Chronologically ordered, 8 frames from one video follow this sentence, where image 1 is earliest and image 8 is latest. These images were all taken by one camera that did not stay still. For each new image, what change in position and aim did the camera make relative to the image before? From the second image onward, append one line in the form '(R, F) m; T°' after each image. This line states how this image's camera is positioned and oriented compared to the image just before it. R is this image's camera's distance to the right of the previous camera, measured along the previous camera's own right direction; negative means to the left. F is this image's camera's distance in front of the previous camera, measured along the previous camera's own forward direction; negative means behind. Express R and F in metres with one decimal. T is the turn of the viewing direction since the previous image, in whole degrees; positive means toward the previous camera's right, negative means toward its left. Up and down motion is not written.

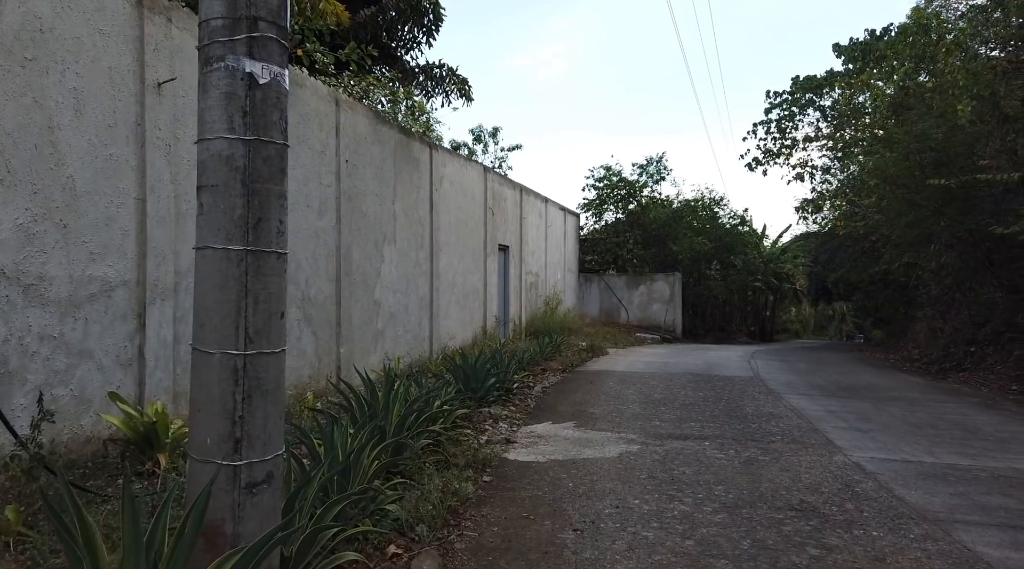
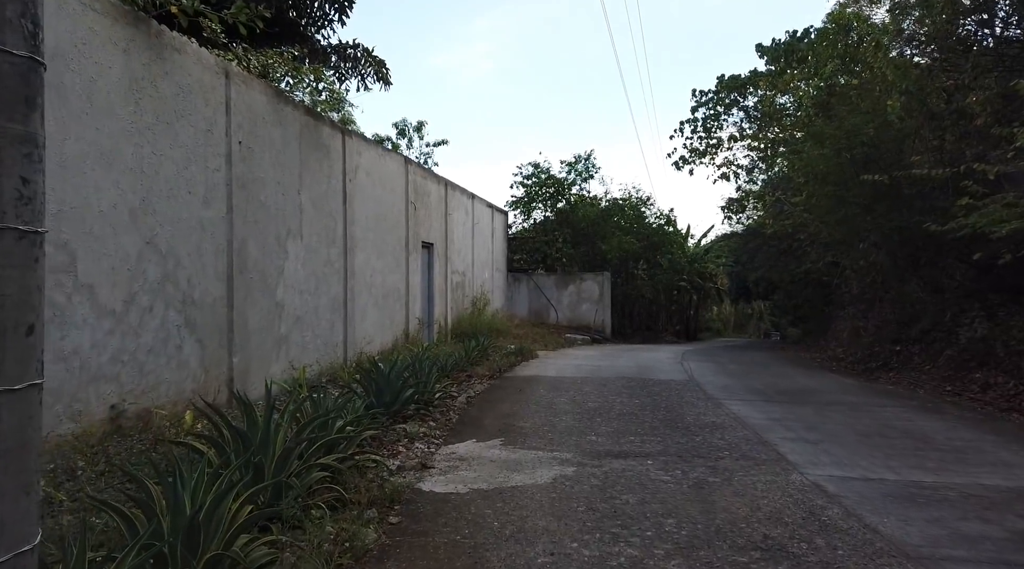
(+0.1, +0.9) m; +5°
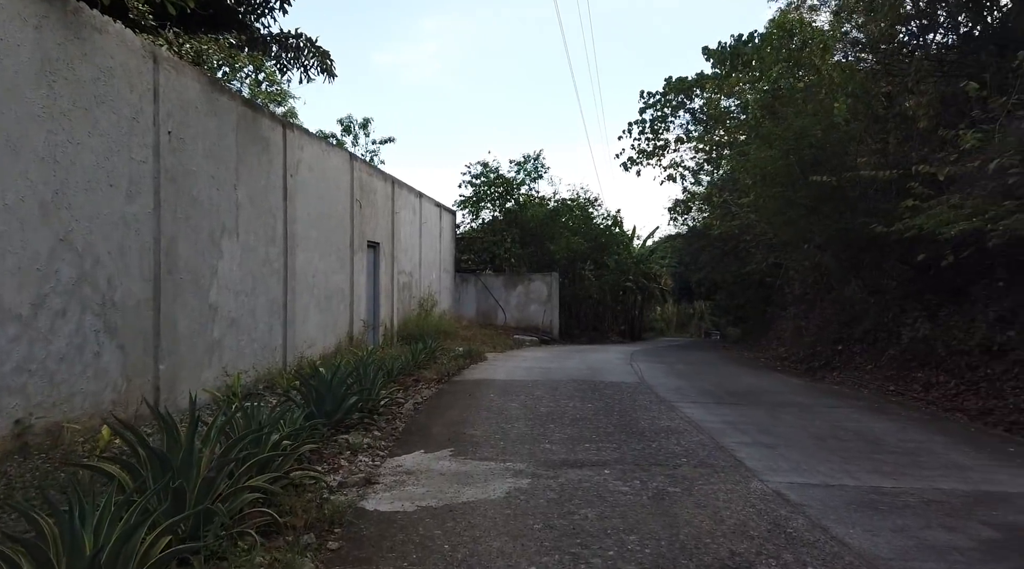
(0.0, +0.3) m; +4°
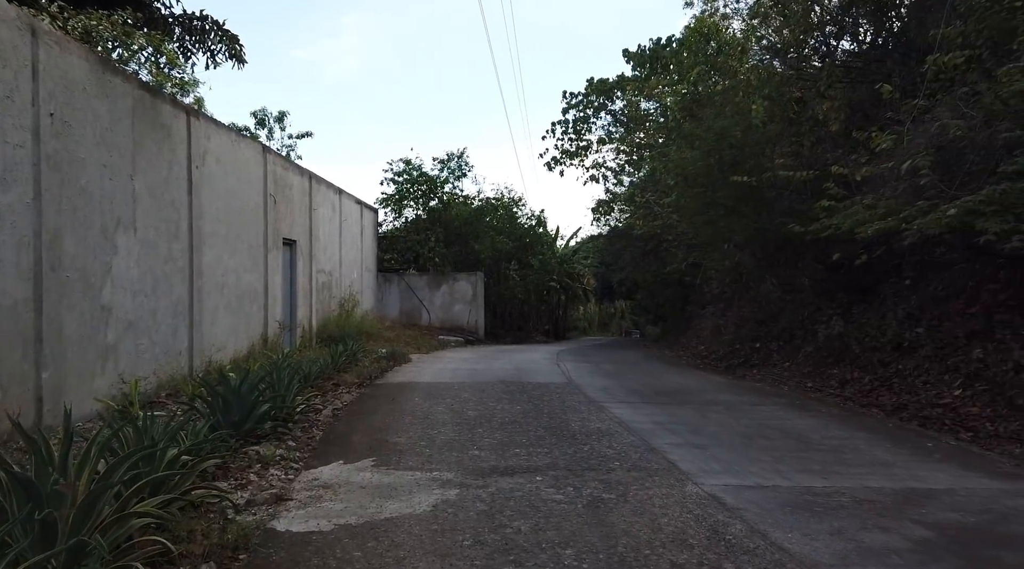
(0.0, +0.3) m; +6°
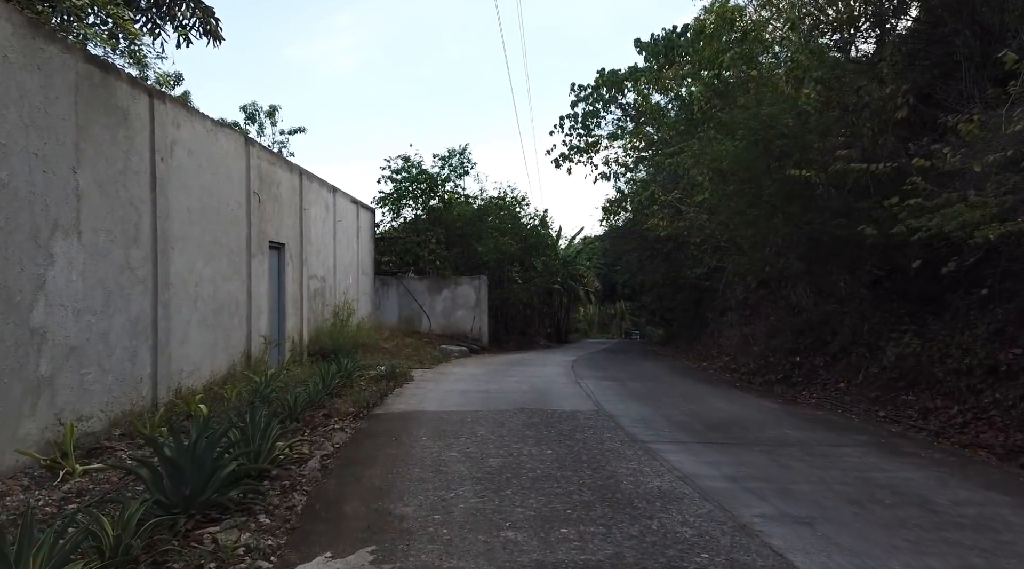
(-0.3, +1.6) m; 0°
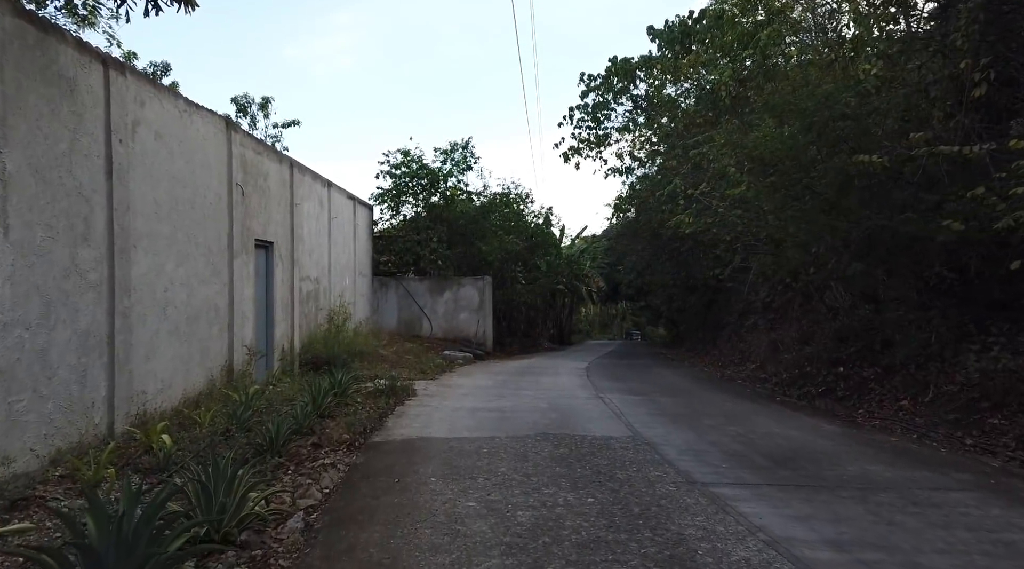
(-0.3, +1.4) m; 0°
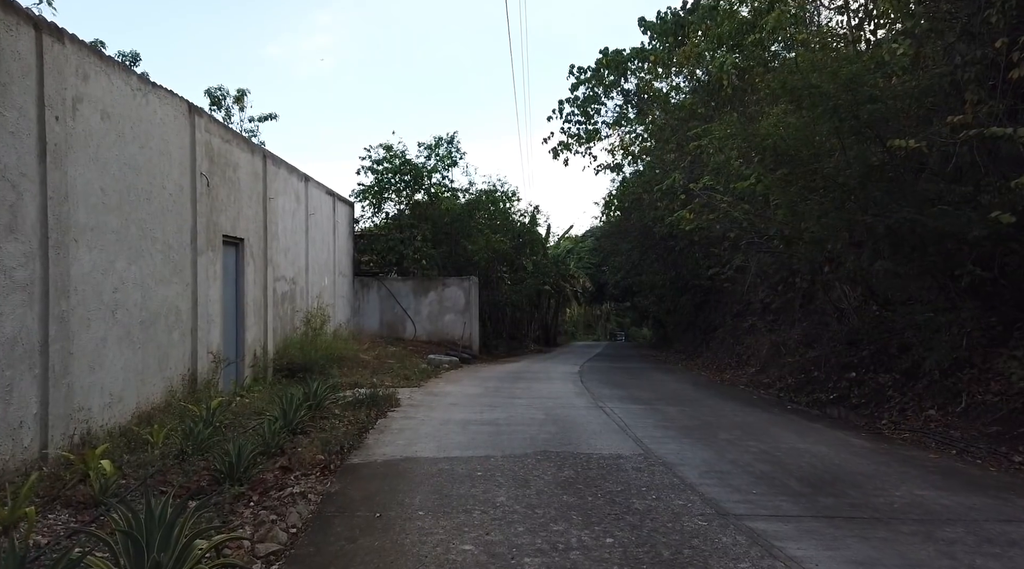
(-0.1, +0.9) m; +1°
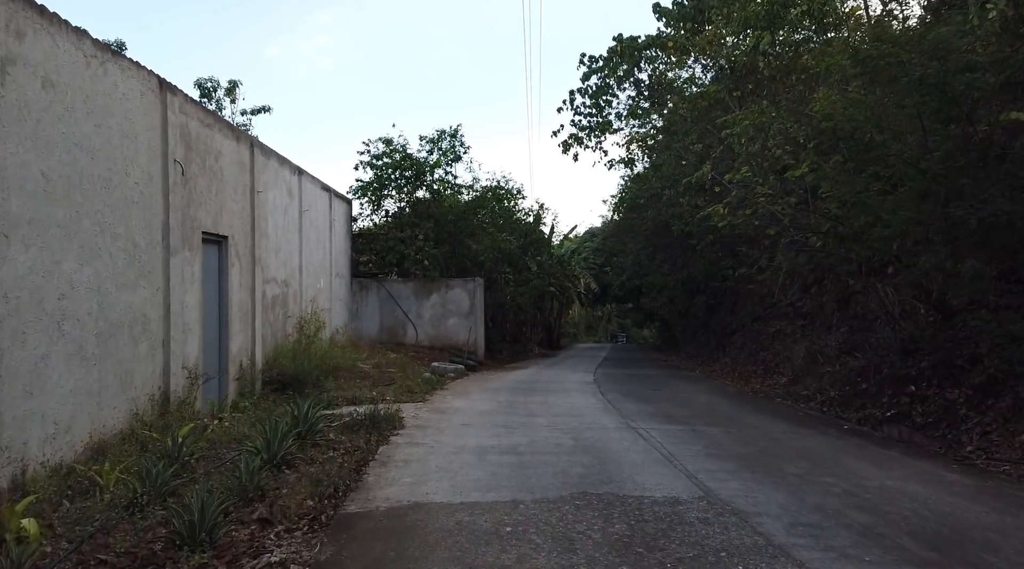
(-0.3, +1.3) m; 0°
